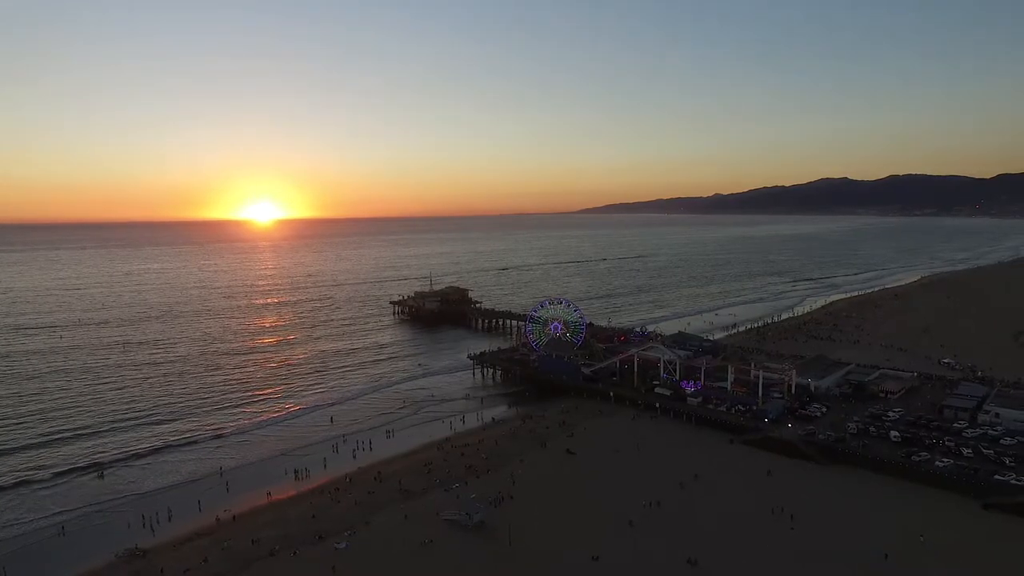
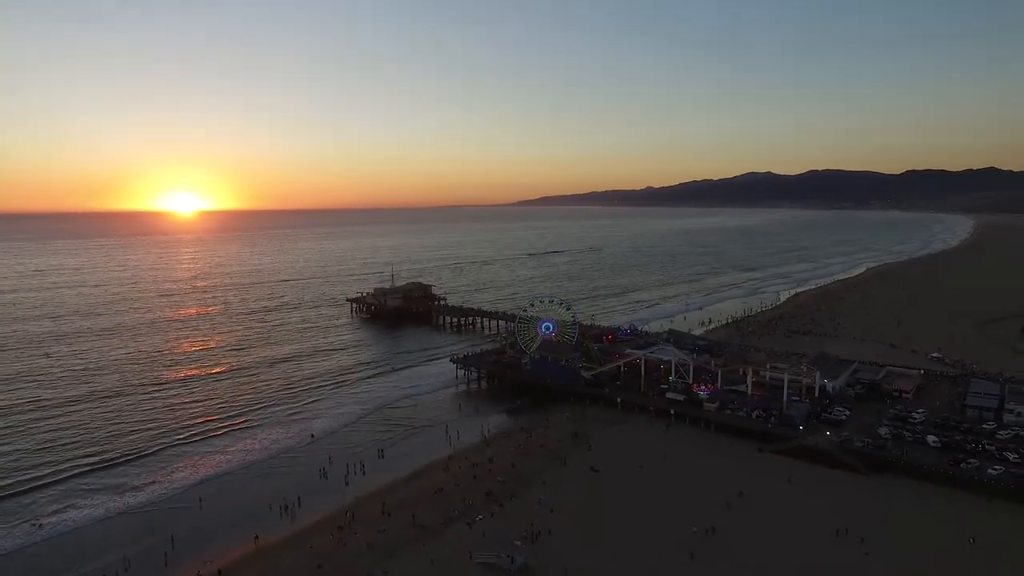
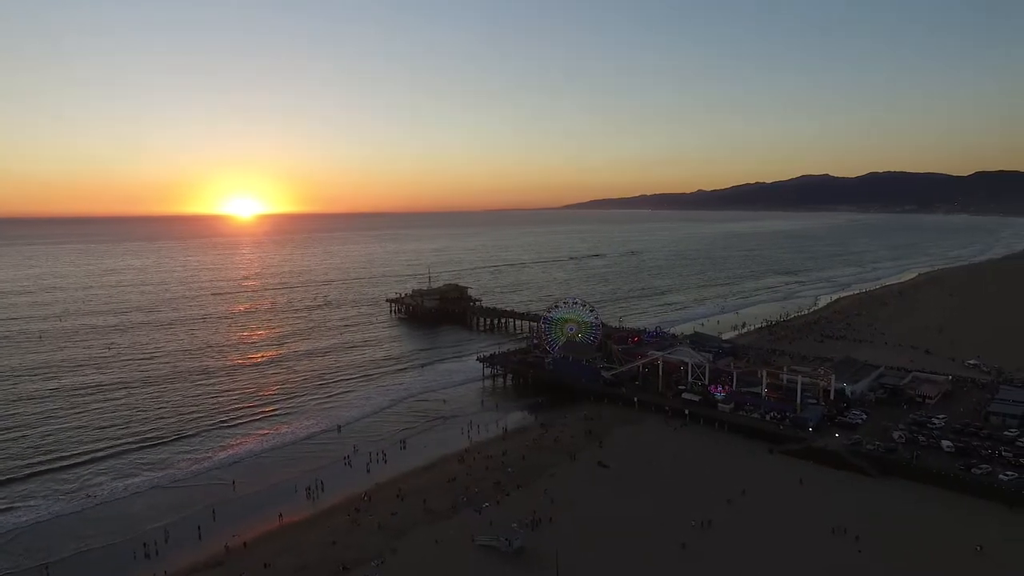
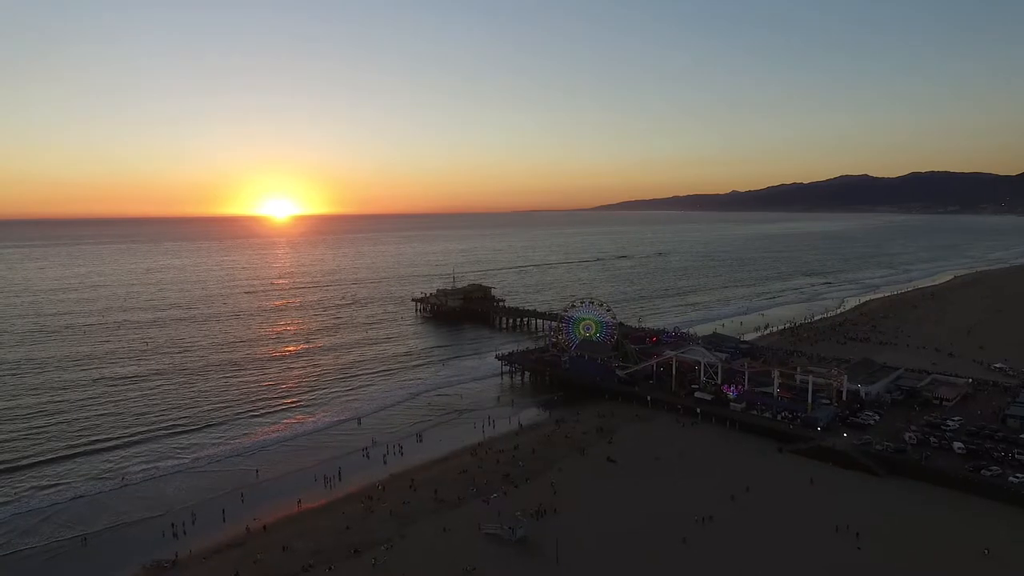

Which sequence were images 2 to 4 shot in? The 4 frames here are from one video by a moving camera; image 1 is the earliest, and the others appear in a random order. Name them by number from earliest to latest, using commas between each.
4, 3, 2
